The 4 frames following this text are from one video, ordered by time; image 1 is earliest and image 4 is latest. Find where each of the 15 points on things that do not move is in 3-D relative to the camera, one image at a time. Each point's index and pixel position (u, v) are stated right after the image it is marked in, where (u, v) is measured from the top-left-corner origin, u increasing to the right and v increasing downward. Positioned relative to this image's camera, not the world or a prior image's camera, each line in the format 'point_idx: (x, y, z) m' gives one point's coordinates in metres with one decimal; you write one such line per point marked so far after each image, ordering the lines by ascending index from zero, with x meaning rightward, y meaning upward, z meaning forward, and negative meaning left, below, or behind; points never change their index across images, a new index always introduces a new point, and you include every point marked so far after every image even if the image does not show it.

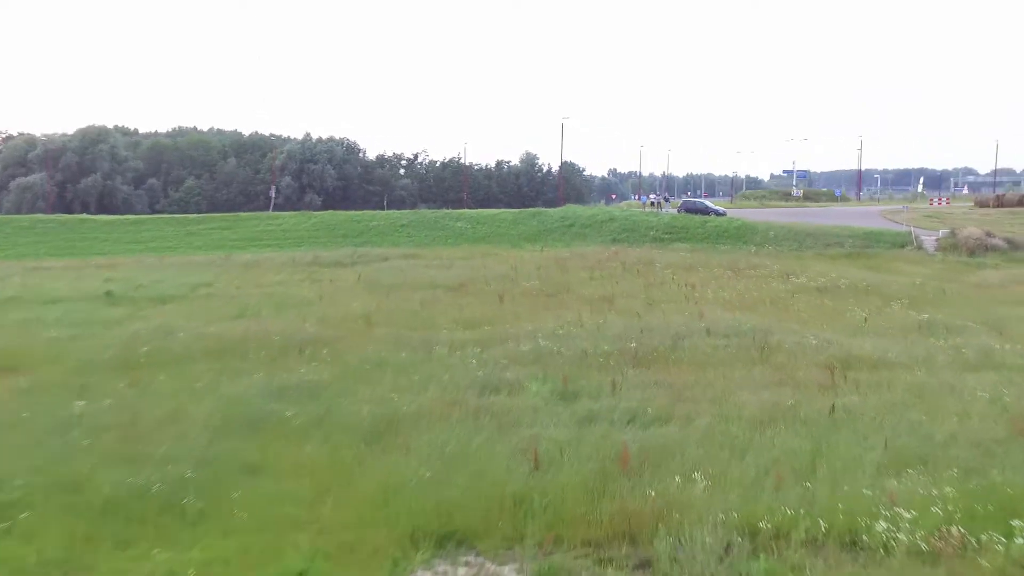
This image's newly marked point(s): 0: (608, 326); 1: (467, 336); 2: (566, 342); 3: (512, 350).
0: (+2.2, -0.8, +15.5) m
1: (-1.0, -1.0, +14.9) m
2: (+1.1, -1.1, +13.9) m
3: (0.0, -1.2, +13.2) m
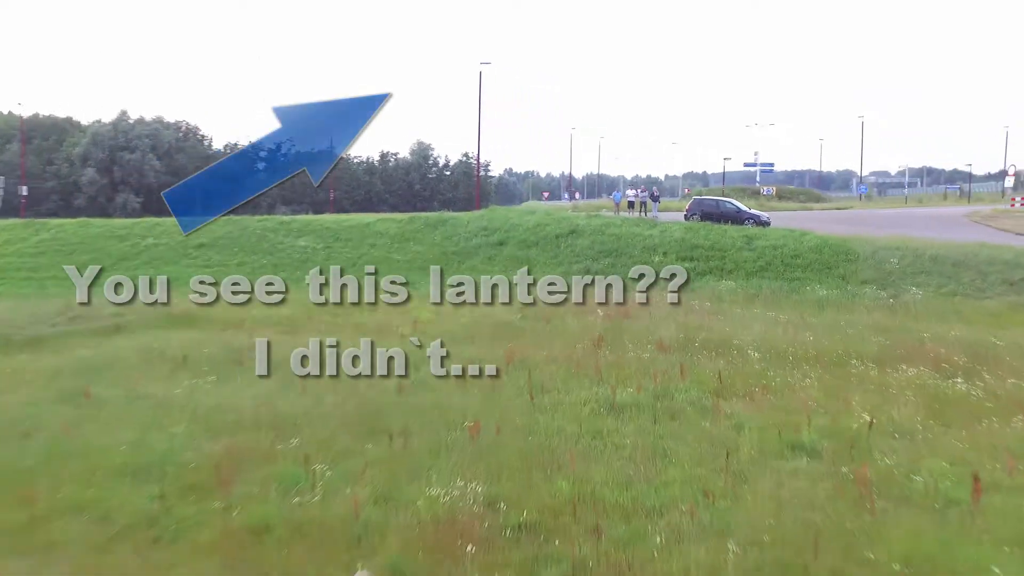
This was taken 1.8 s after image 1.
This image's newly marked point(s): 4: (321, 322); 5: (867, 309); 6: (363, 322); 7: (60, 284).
0: (+2.0, -2.6, +0.6) m
1: (-1.0, -2.9, -0.5) m
2: (+1.1, -2.9, -1.1) m
3: (+0.2, -3.0, -2.0) m
4: (-3.8, -0.6, +13.9) m
5: (+6.8, -0.4, +13.1) m
6: (-2.9, -0.7, +13.6) m
7: (-12.1, +0.1, +18.4) m
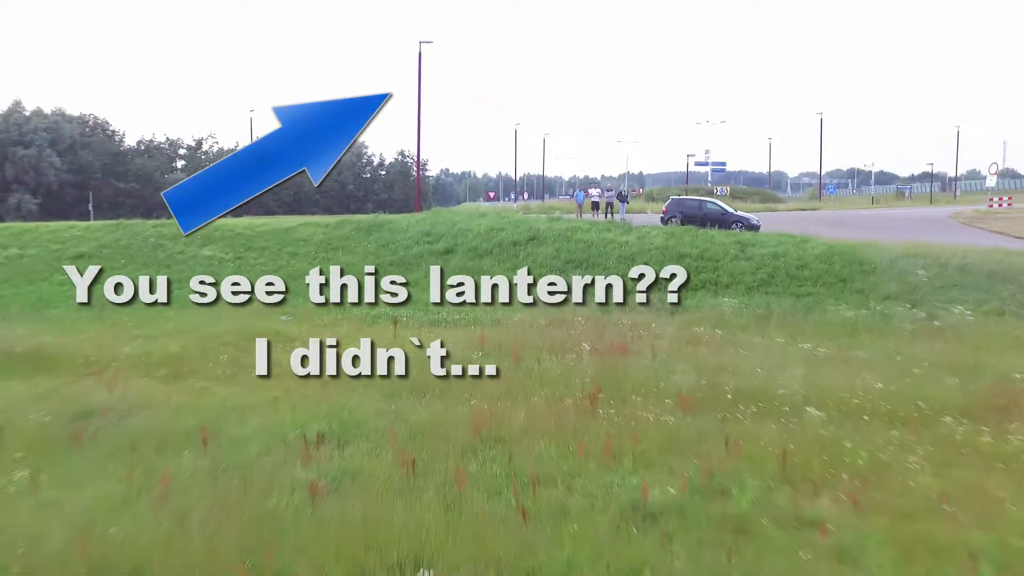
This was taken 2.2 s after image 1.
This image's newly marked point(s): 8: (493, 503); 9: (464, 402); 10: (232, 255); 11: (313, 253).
0: (+2.5, -3.0, -2.2) m
1: (-0.4, -3.3, -3.6) m
2: (+1.8, -3.3, -4.1) m
3: (+1.0, -3.4, -5.0) m
4: (-4.5, -1.1, +10.4) m
5: (+6.2, -0.7, +10.6) m
6: (-3.5, -1.1, +10.2) m
7: (-13.1, -0.4, +14.2) m
8: (-0.1, -1.8, +5.6) m
9: (-0.6, -1.3, +8.2) m
10: (-7.0, +0.8, +17.1) m
11: (-5.0, +0.9, +17.4) m
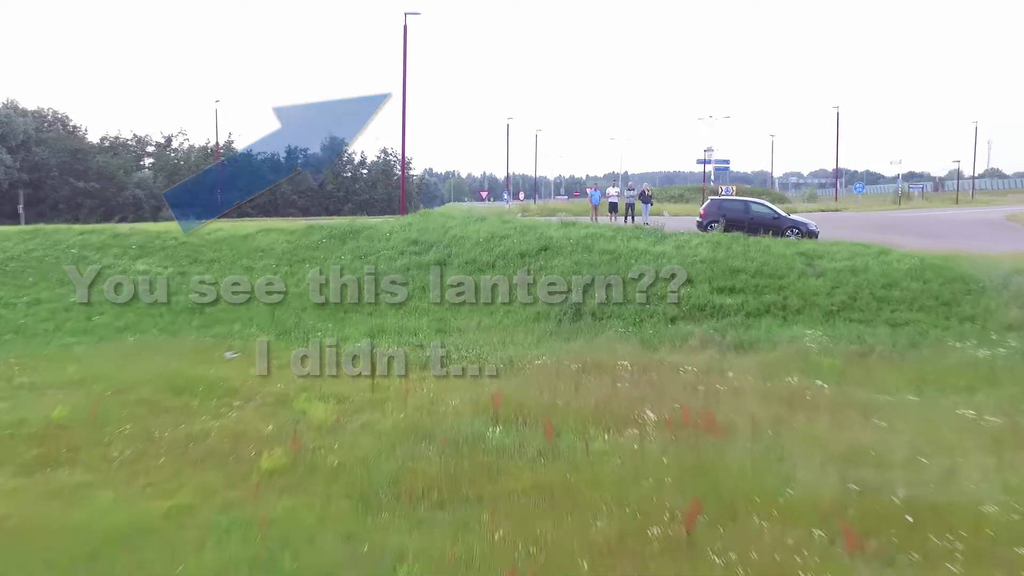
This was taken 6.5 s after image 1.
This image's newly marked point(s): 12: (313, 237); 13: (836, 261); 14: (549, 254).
0: (+3.1, -3.4, -5.2) m
1: (+0.3, -3.7, -6.7) m
2: (+2.5, -3.7, -7.1) m
3: (+1.6, -3.8, -8.0) m
4: (-4.2, -1.5, +7.3) m
5: (+6.4, -1.1, +7.7) m
6: (-3.3, -1.5, +7.1) m
7: (-12.9, -0.9, +10.8) m
8: (+0.3, -2.2, +2.6) m
9: (-0.2, -1.8, +5.1) m
10: (-6.8, +0.3, +13.9) m
11: (-4.9, +0.5, +14.2) m
12: (-4.5, +1.2, +15.7) m
13: (+5.5, +0.5, +11.8) m
14: (+0.7, +0.7, +13.9) m
